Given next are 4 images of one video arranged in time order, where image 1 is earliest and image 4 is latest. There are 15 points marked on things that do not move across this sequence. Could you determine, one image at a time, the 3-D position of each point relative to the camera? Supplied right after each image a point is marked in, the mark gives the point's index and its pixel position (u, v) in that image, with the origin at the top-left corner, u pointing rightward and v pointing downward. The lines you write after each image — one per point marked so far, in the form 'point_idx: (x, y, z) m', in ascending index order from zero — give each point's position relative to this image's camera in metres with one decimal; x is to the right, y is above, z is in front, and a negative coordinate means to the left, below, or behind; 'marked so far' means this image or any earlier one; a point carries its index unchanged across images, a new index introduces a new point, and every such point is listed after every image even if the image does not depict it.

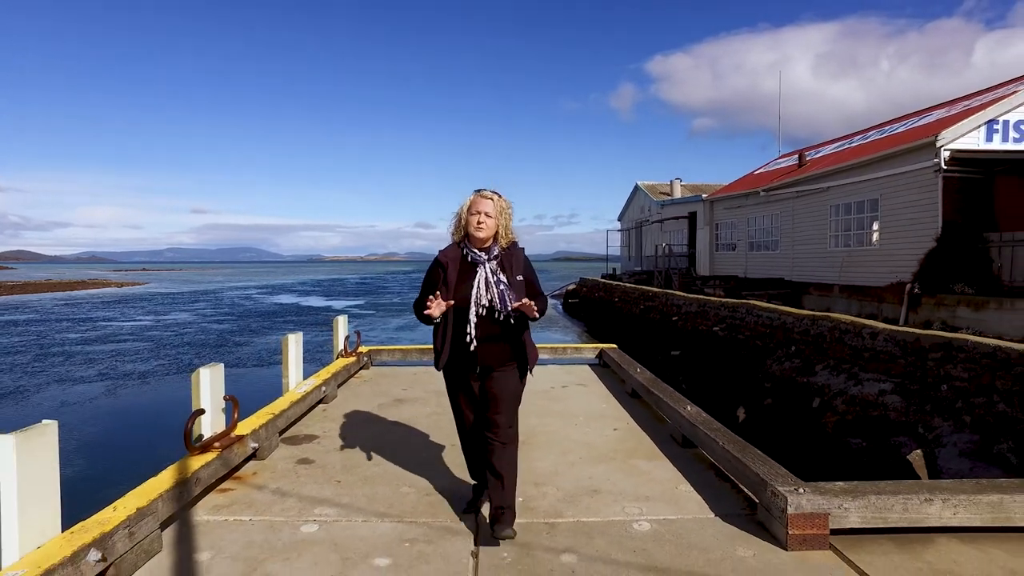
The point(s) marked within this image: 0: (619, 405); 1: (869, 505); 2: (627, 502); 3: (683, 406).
0: (+0.9, -1.0, +5.1) m
1: (+1.6, -1.0, +2.6) m
2: (+0.6, -1.1, +3.1) m
3: (+1.2, -0.8, +4.1) m
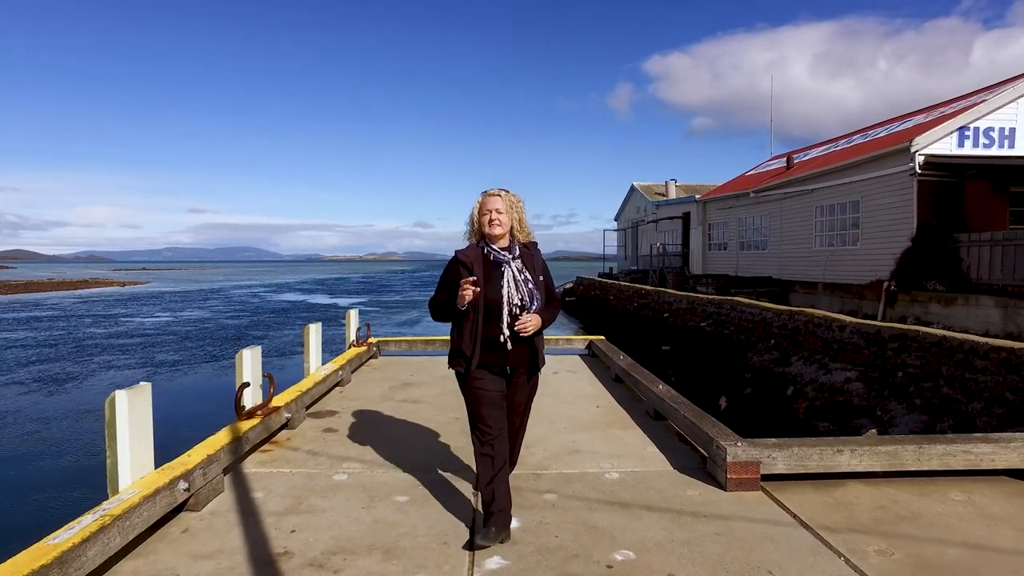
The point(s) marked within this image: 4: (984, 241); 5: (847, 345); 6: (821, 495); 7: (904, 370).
0: (+0.9, -1.0, +5.8) m
1: (+1.6, -0.9, +3.2) m
2: (+0.6, -1.1, +3.8) m
3: (+1.2, -0.8, +4.8) m
4: (+8.8, +0.9, +10.8) m
5: (+4.7, -0.8, +8.2) m
6: (+1.7, -1.1, +3.2) m
7: (+4.7, -1.0, +7.0) m
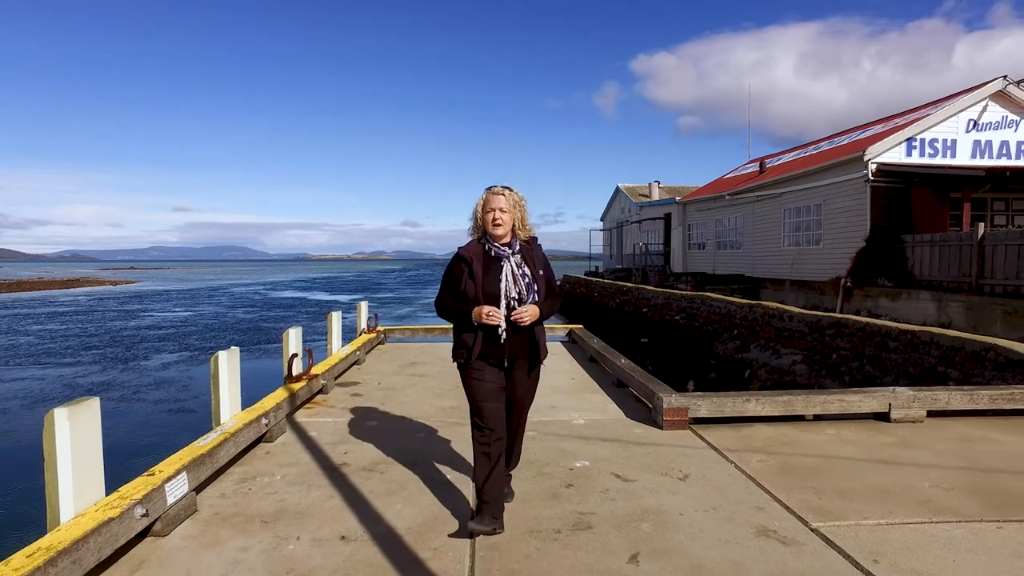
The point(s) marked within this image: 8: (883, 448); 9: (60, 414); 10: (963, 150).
0: (+0.8, -0.9, +6.9) m
1: (+1.5, -0.9, +4.4) m
2: (+0.5, -1.0, +4.9) m
3: (+1.1, -0.7, +5.9) m
4: (+8.6, +1.0, +12.1) m
5: (+4.6, -0.7, +9.4) m
6: (+1.6, -1.1, +4.3) m
7: (+4.6, -0.9, +8.2) m
8: (+2.5, -1.1, +3.9) m
9: (-1.8, -0.5, +2.2) m
10: (+10.6, +3.2, +13.7) m
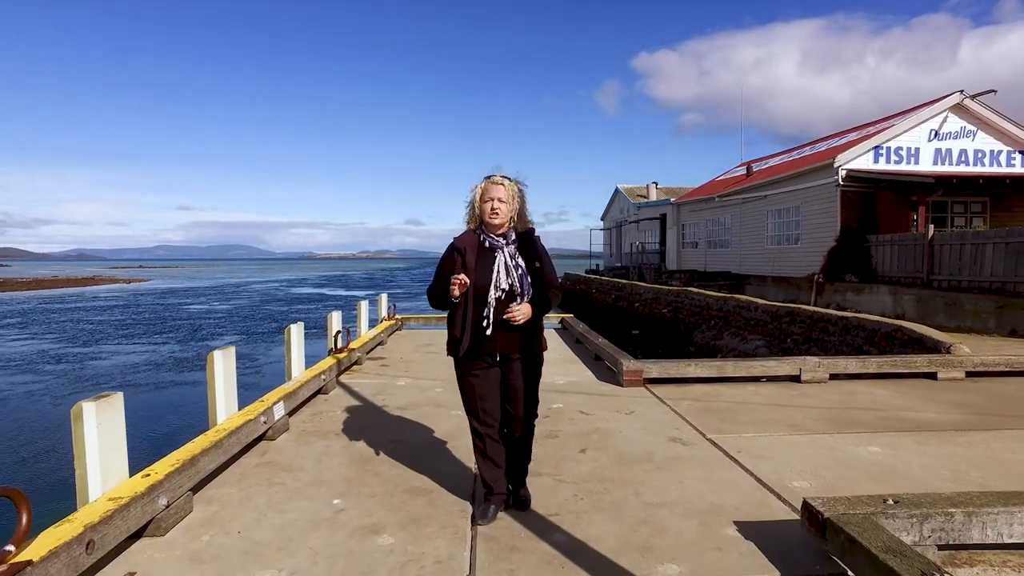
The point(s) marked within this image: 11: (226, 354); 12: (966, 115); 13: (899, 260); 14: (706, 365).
0: (+0.8, -0.8, +8.2) m
1: (+1.5, -0.8, +5.7) m
2: (+0.5, -0.9, +6.2) m
3: (+1.1, -0.6, +7.2) m
4: (+8.6, +1.1, +13.4) m
5: (+4.6, -0.6, +10.7) m
6: (+1.6, -1.0, +5.6) m
7: (+4.5, -0.8, +9.5) m
8: (+2.4, -1.0, +5.2) m
9: (-1.8, -0.4, +3.6) m
10: (+10.6, +3.4, +15.0) m
11: (-1.8, -0.4, +3.7) m
12: (+11.7, +4.4, +15.0) m
13: (+8.5, +0.6, +12.9) m
14: (+1.9, -0.8, +5.7) m
